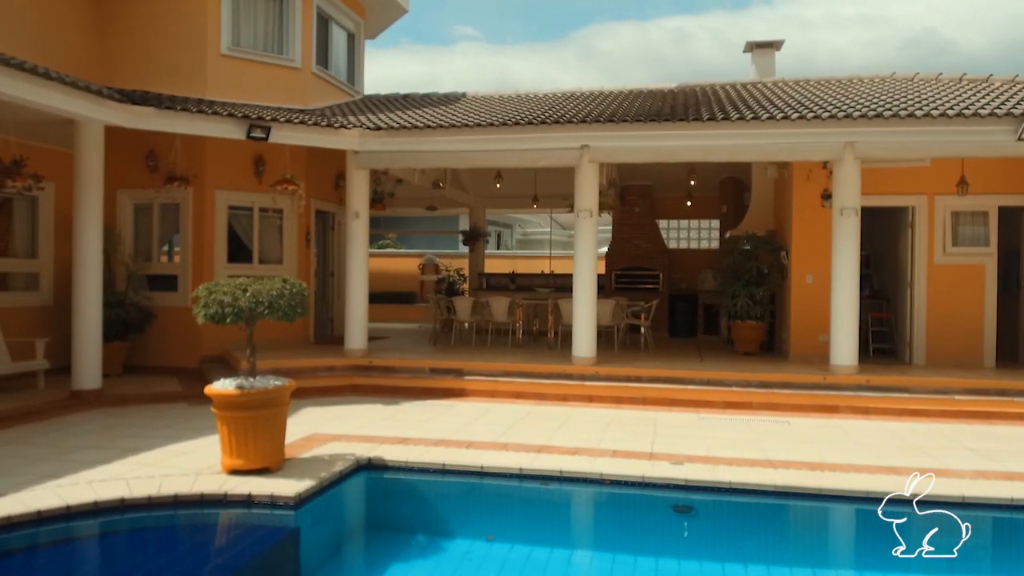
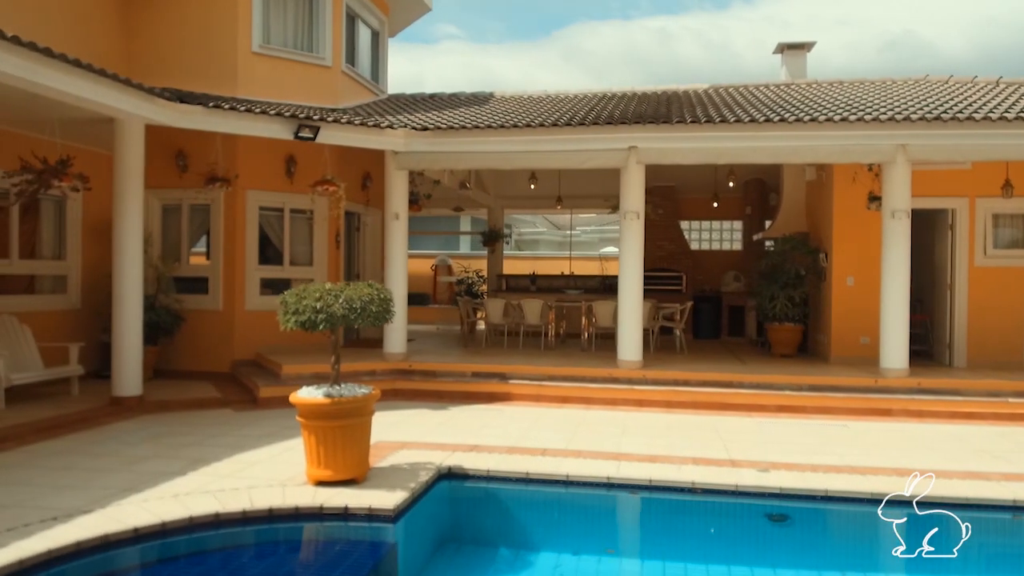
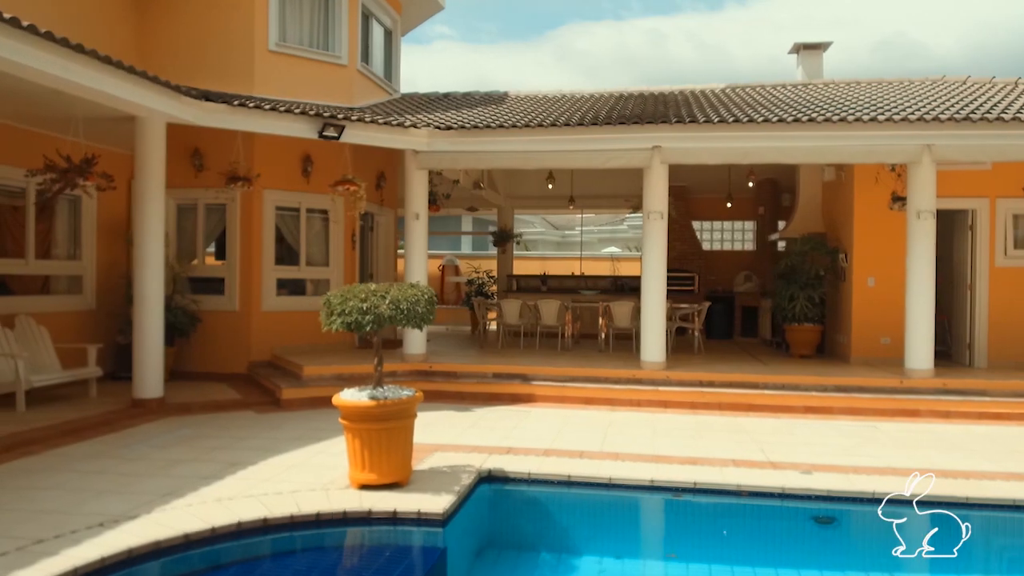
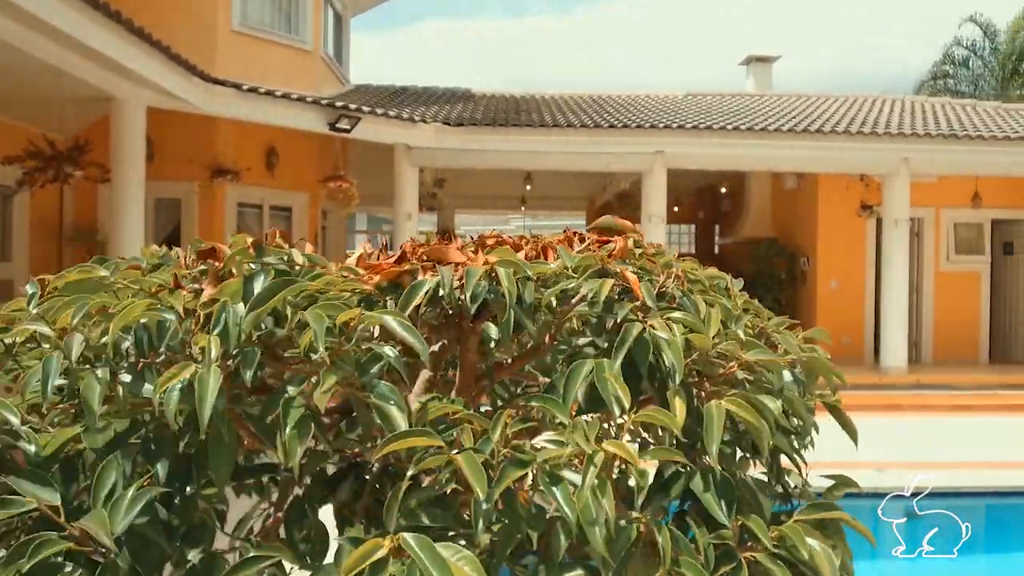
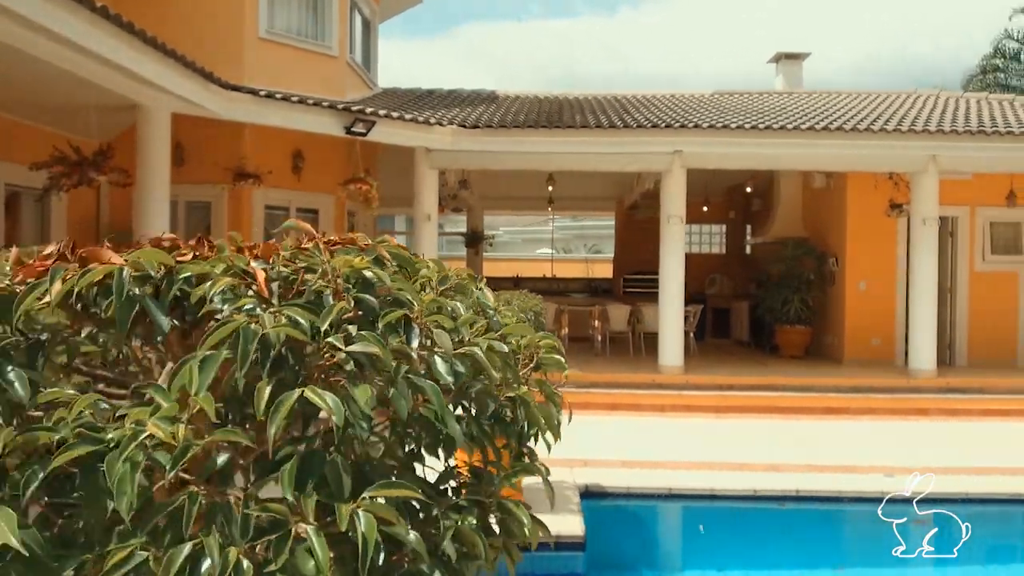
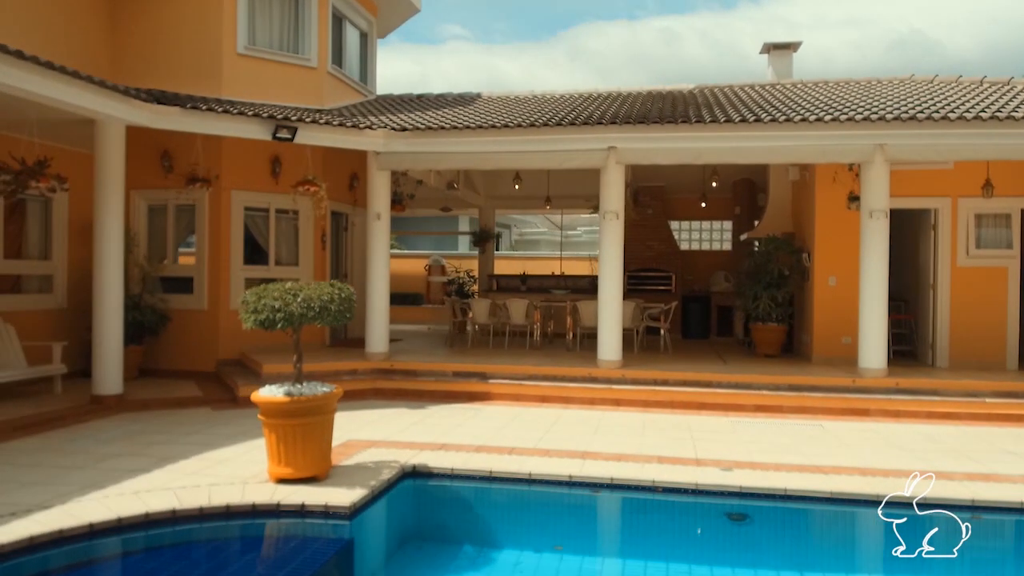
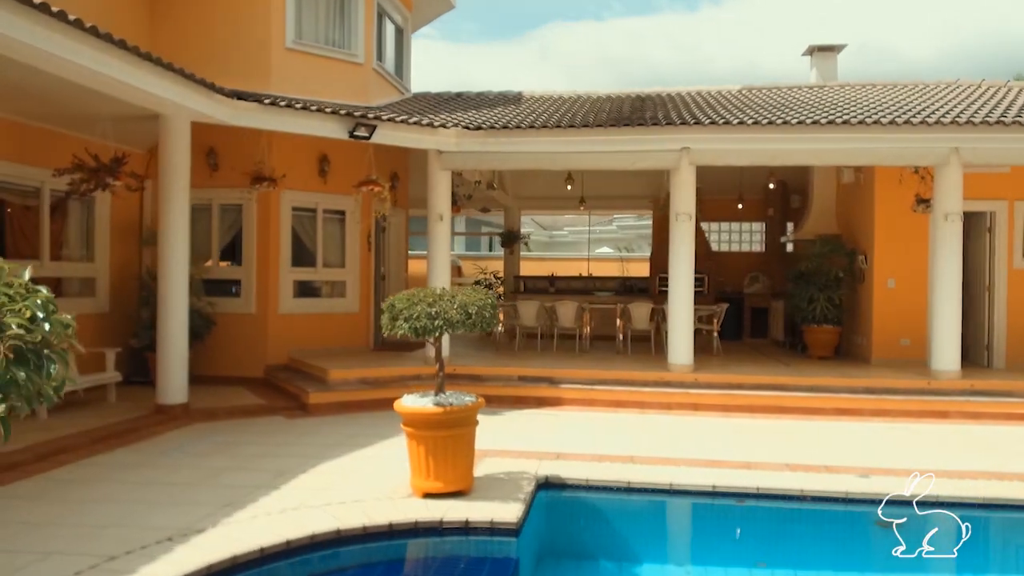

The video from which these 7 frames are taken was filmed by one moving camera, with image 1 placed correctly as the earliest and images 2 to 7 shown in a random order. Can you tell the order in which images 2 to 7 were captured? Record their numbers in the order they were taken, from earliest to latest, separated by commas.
6, 2, 3, 7, 5, 4
